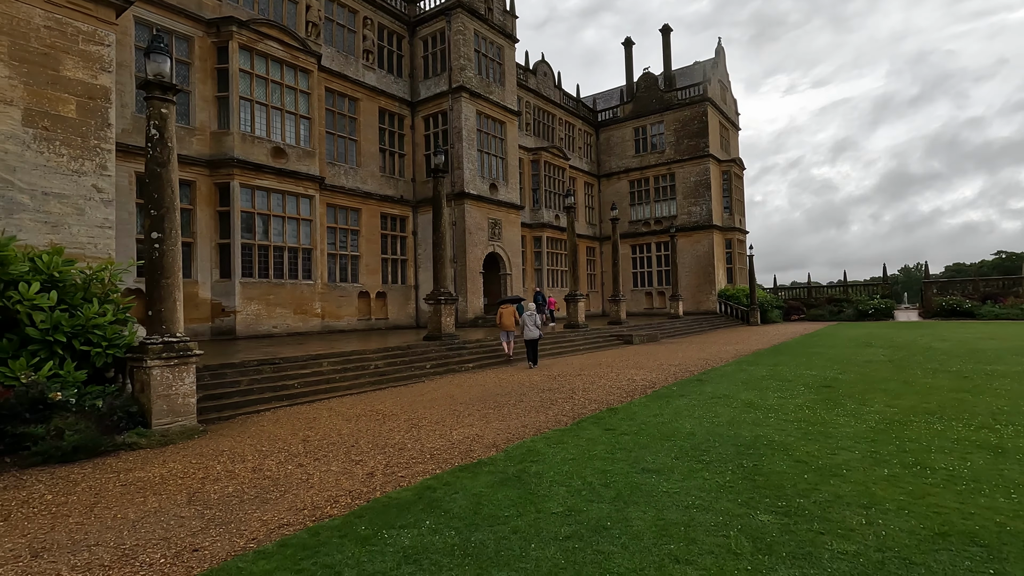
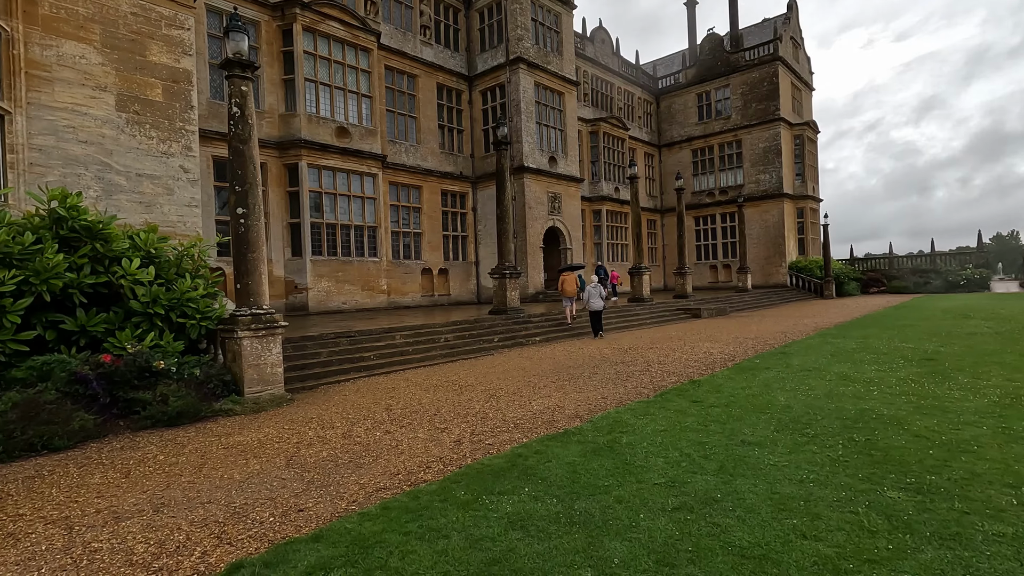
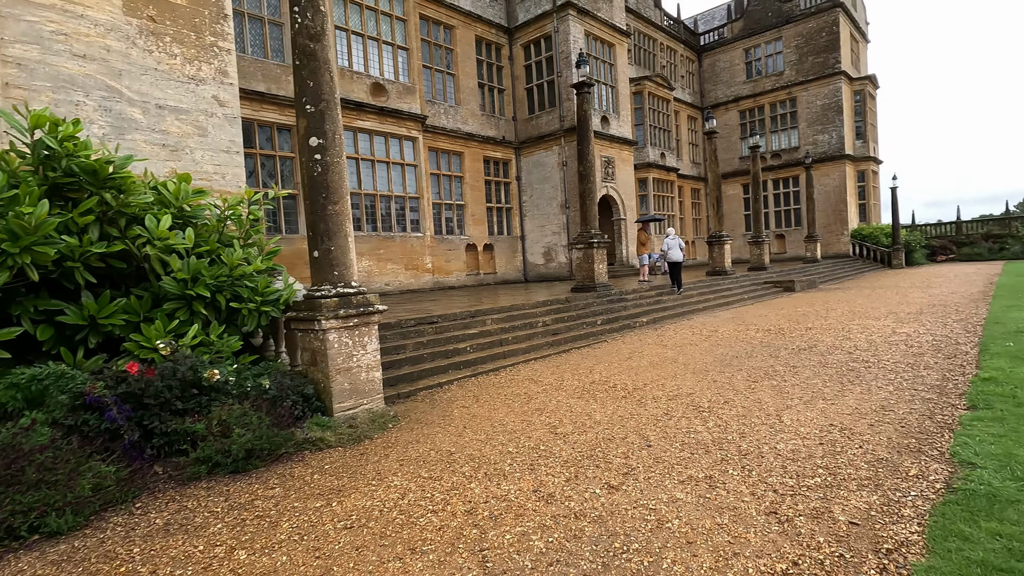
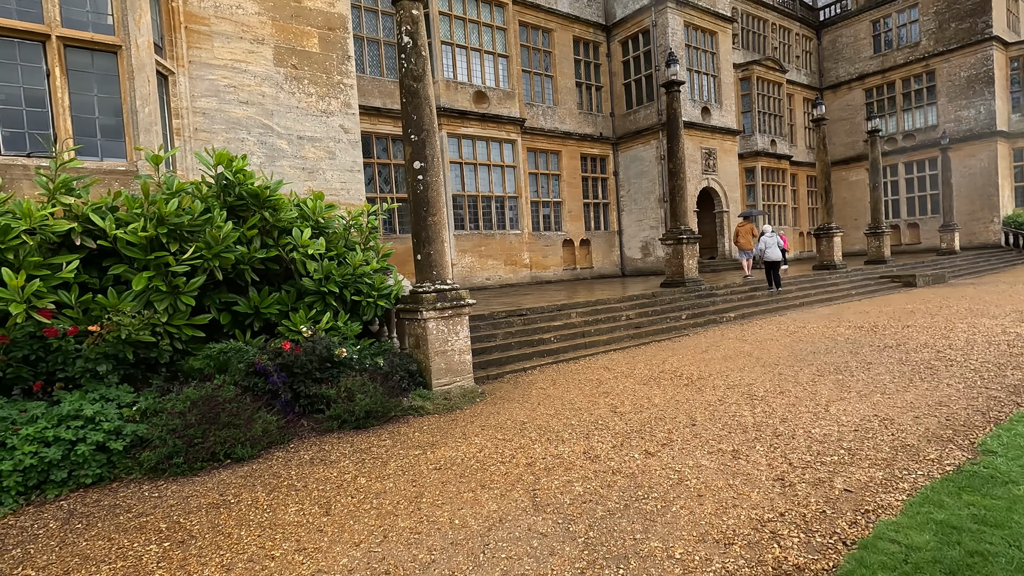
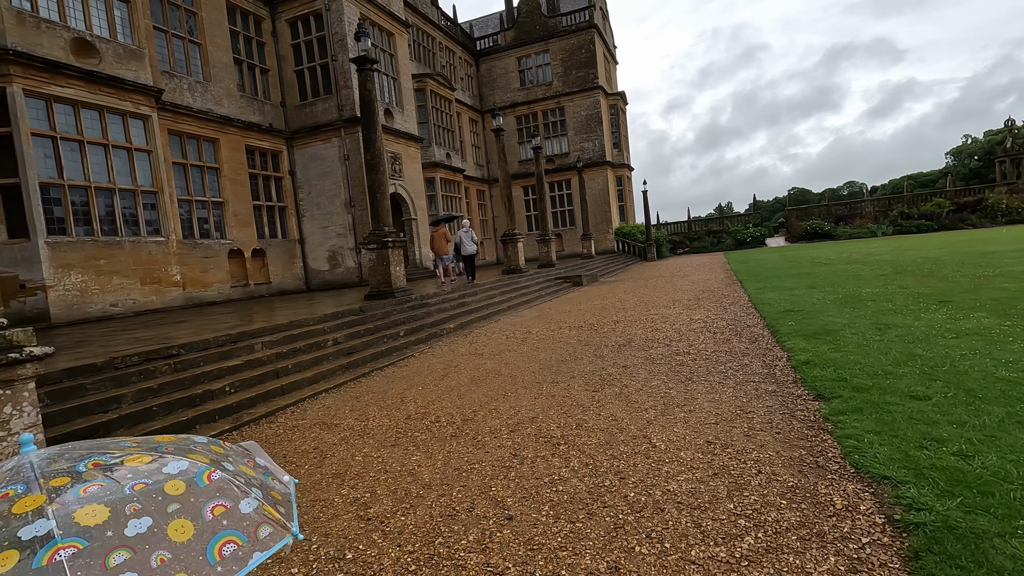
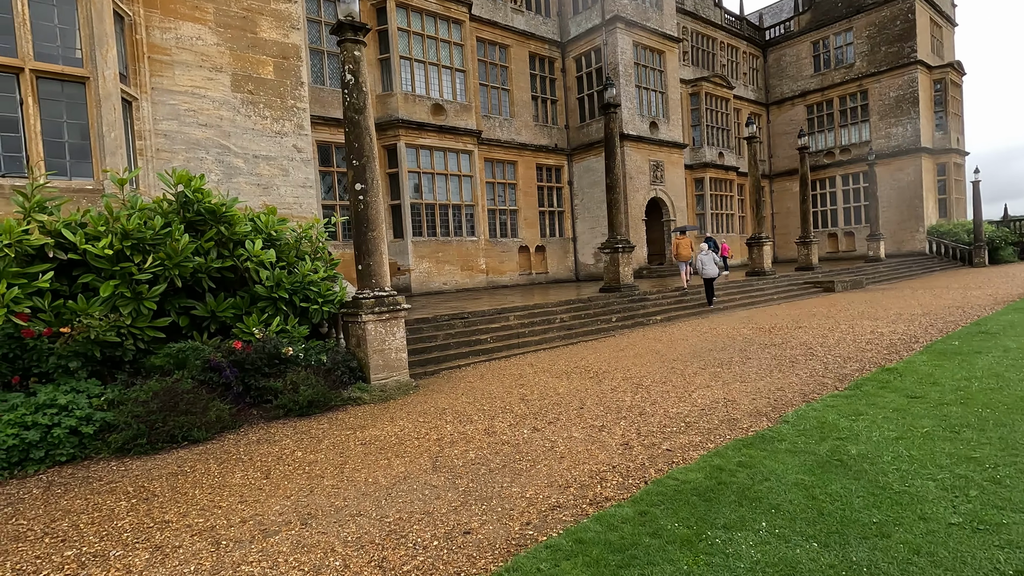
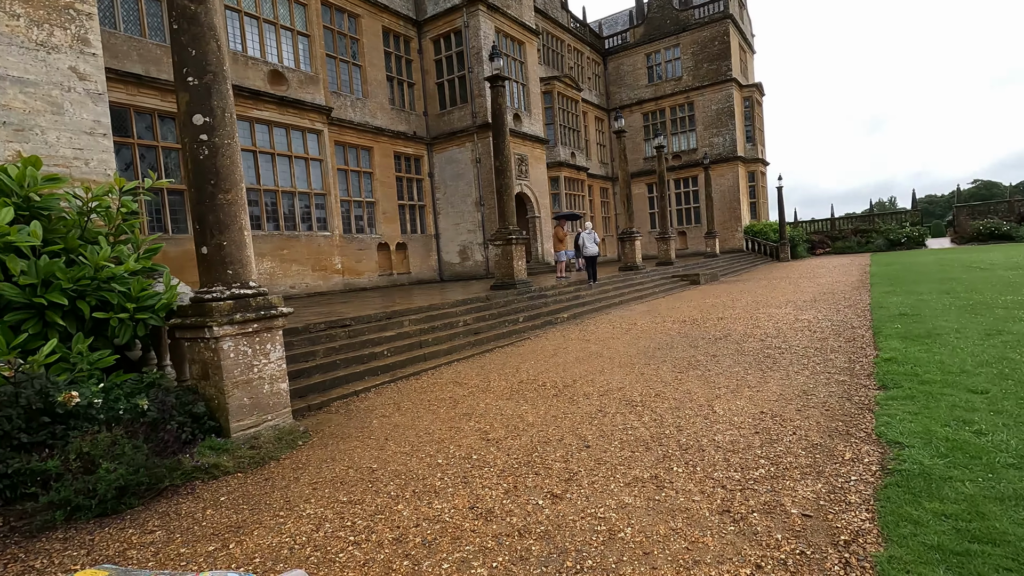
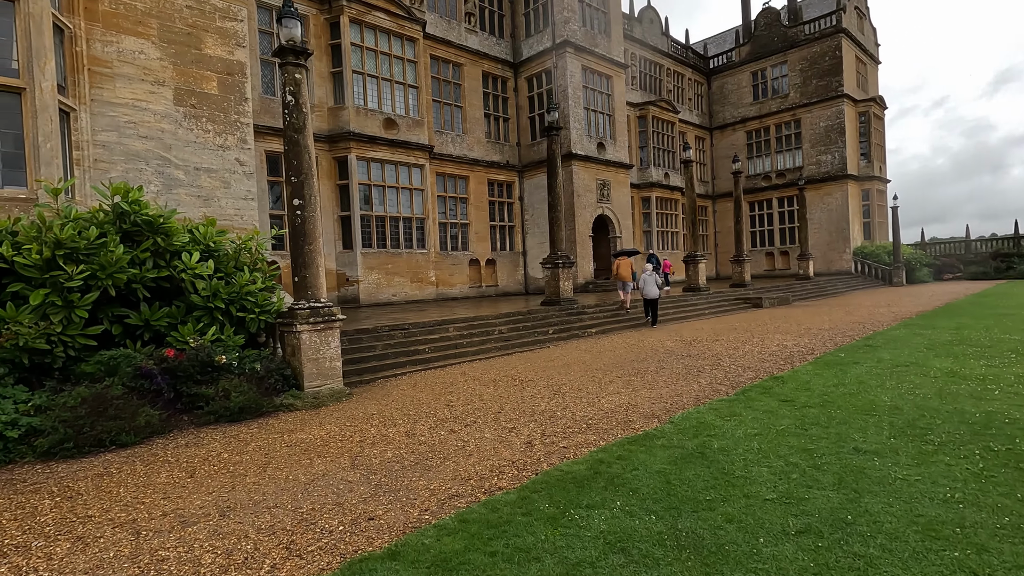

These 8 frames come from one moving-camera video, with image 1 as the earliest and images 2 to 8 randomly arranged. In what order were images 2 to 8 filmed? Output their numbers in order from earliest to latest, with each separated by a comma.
2, 8, 6, 4, 3, 7, 5
